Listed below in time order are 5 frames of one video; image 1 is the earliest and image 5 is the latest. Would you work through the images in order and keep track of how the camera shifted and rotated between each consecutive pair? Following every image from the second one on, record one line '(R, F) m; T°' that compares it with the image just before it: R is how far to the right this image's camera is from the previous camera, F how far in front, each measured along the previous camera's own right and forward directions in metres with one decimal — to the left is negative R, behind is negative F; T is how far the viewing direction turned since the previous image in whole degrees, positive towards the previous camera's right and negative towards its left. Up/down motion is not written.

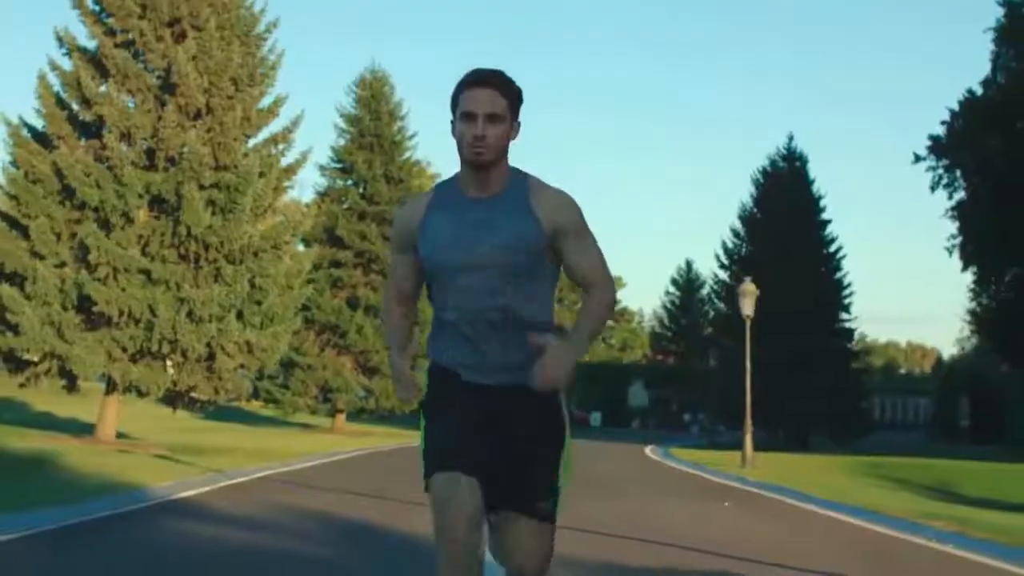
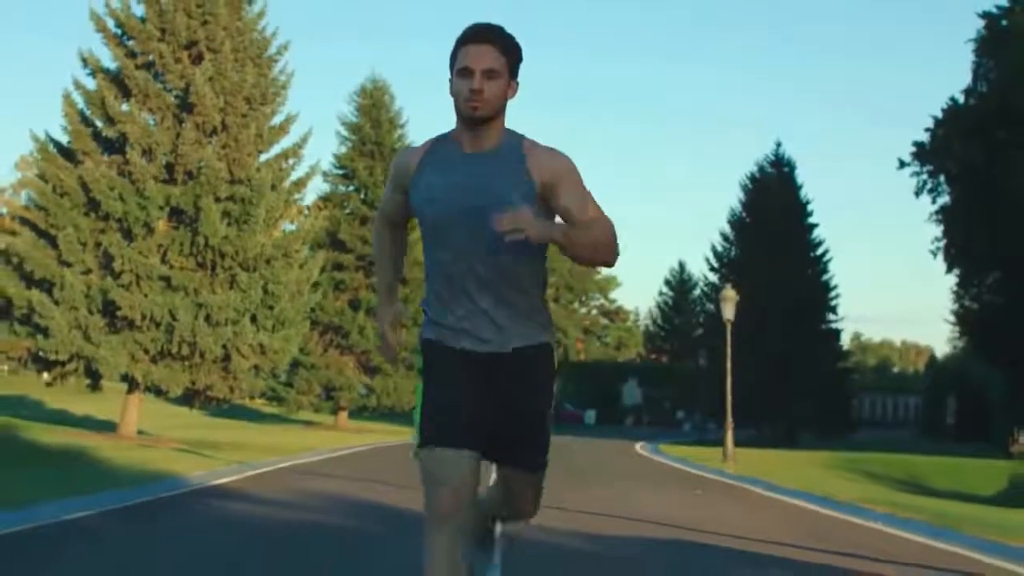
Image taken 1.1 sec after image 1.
(0.0, -1.2) m; 0°
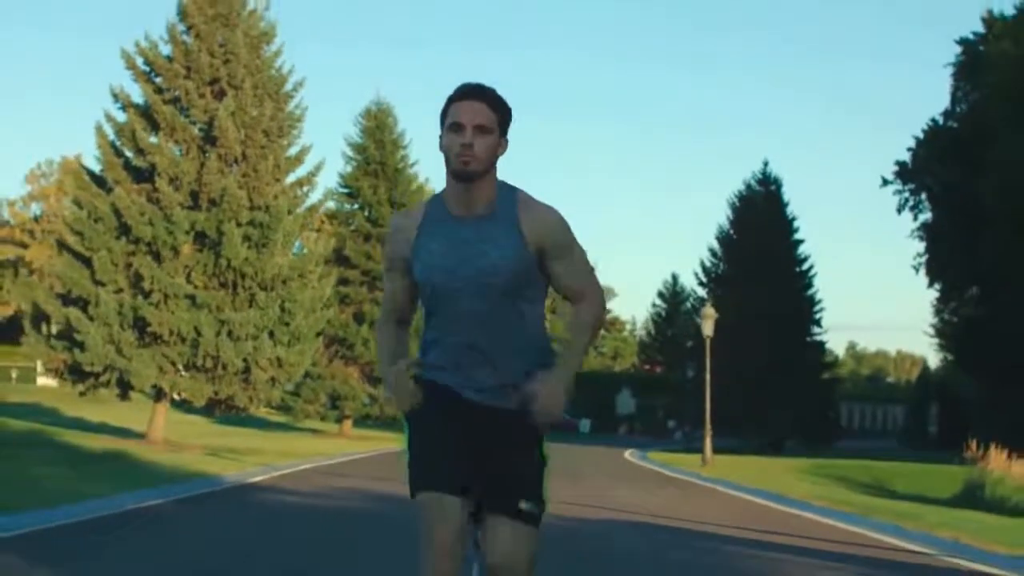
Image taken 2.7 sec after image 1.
(0.0, -1.6) m; 0°
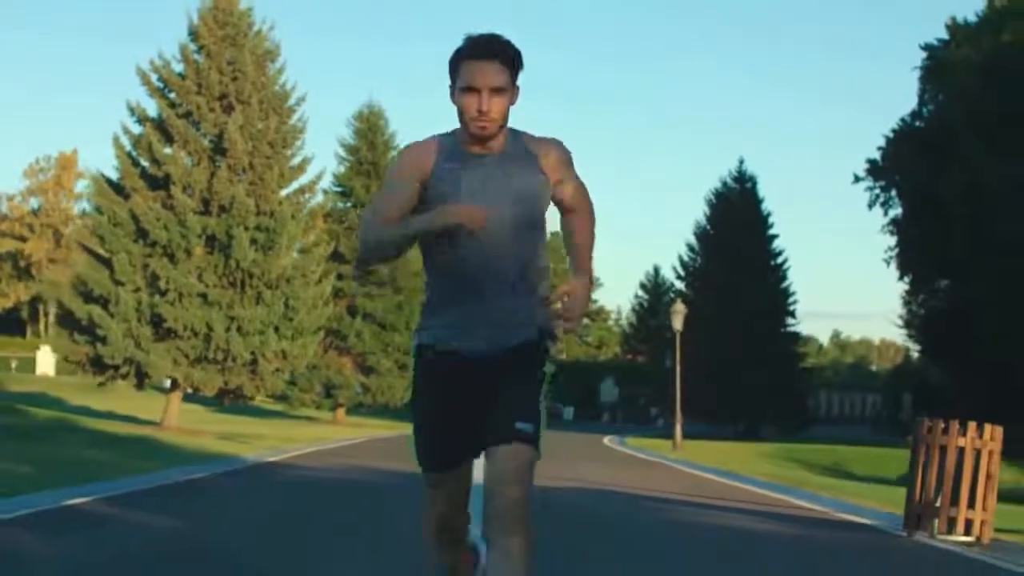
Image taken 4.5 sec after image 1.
(0.0, -1.8) m; +1°
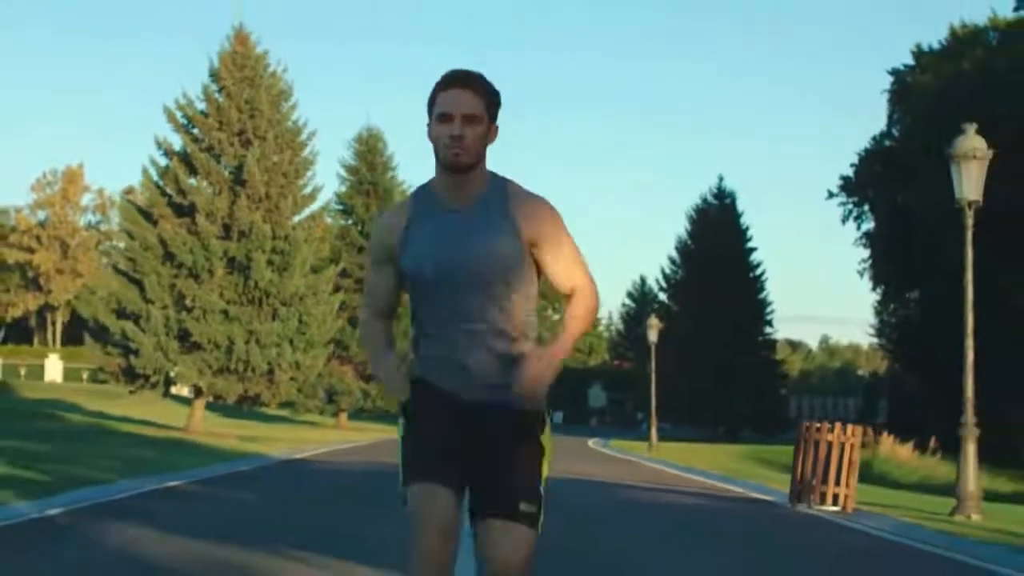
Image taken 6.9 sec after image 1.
(0.0, -2.3) m; 0°
